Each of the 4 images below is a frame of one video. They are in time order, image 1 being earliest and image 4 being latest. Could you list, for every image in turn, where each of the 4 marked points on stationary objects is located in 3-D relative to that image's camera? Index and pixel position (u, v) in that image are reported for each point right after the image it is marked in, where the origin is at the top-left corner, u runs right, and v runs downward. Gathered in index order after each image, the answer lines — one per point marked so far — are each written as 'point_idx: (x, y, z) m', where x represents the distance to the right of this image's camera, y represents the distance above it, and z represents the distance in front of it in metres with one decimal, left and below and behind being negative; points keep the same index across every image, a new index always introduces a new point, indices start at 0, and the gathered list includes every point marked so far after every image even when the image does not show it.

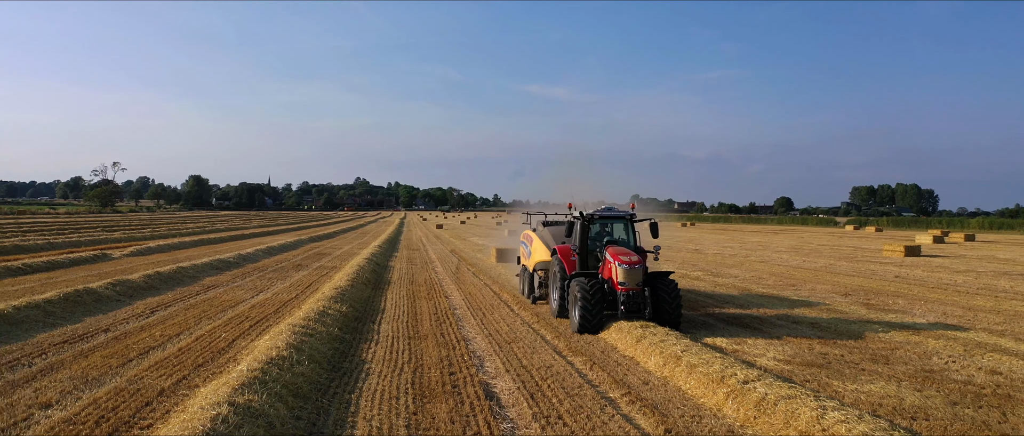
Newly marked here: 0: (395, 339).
0: (-1.8, -1.7, +9.4) m
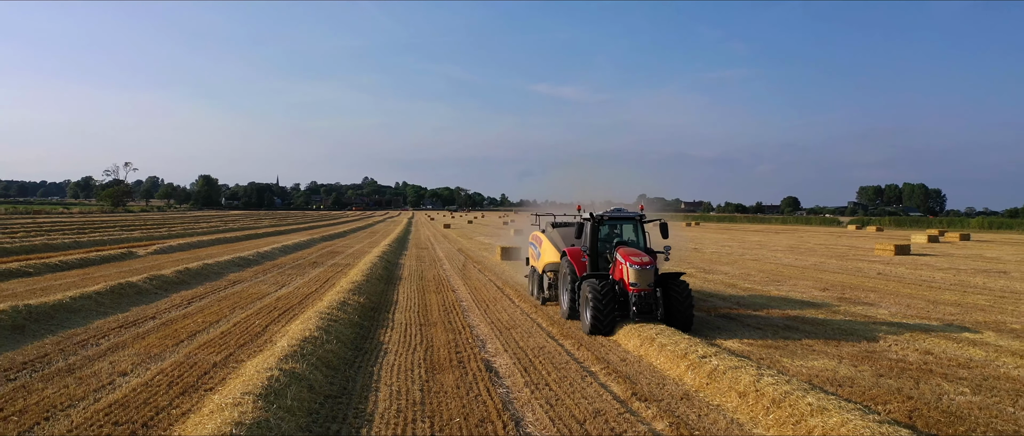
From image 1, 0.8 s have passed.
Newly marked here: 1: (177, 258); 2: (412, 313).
0: (-1.8, -1.7, +9.9) m
1: (-10.0, -1.2, +17.8) m
2: (-1.9, -1.7, +11.1) m
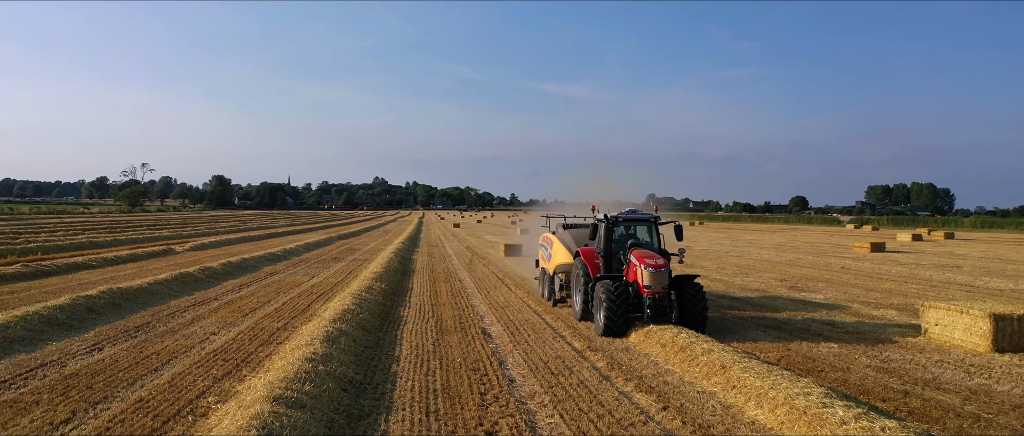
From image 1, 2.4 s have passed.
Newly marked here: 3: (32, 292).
0: (-1.7, -1.7, +11.1) m
1: (-9.8, -1.2, +19.1) m
2: (-1.8, -1.7, +12.3) m
3: (-8.5, -1.3, +10.6) m
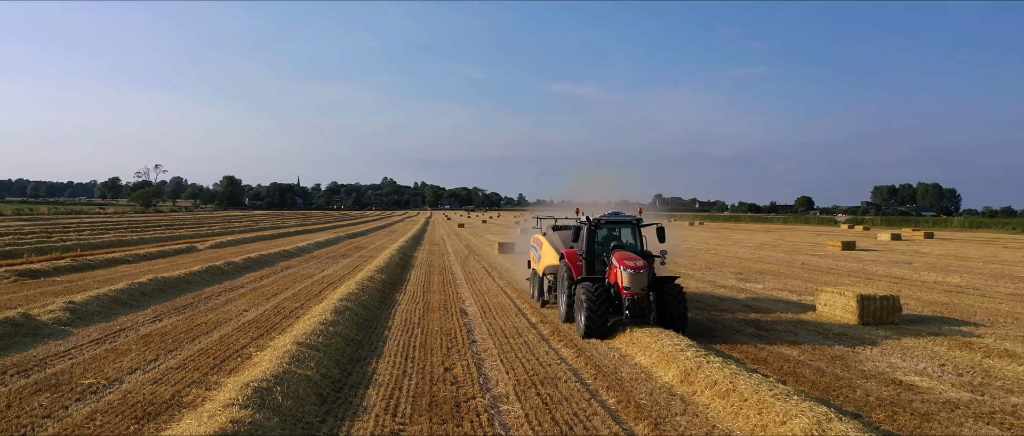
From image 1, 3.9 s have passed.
0: (-1.9, -1.7, +12.3) m
1: (-9.9, -1.2, +20.3) m
2: (-2.0, -1.7, +13.4) m
3: (-8.7, -1.3, +11.8) m
